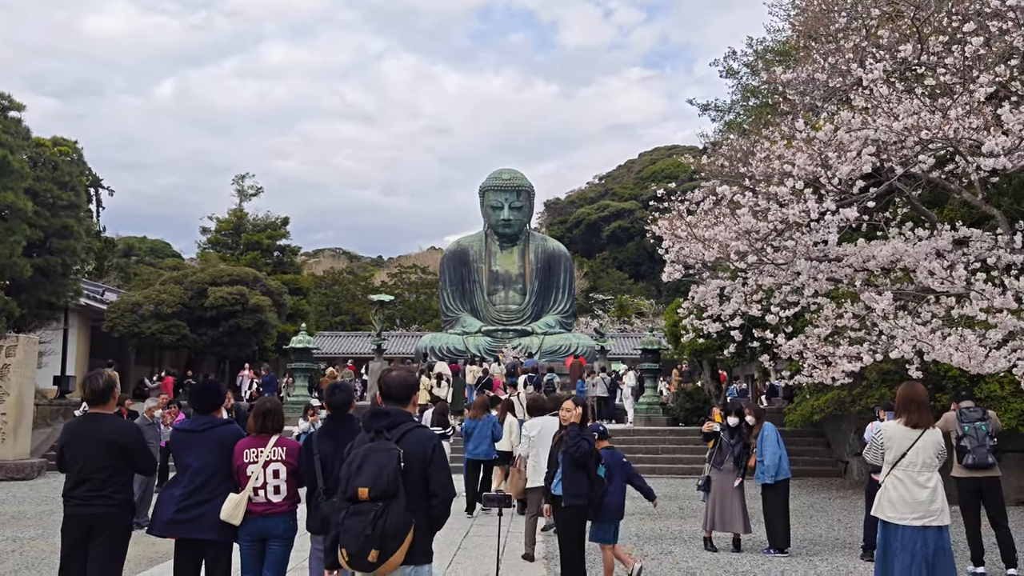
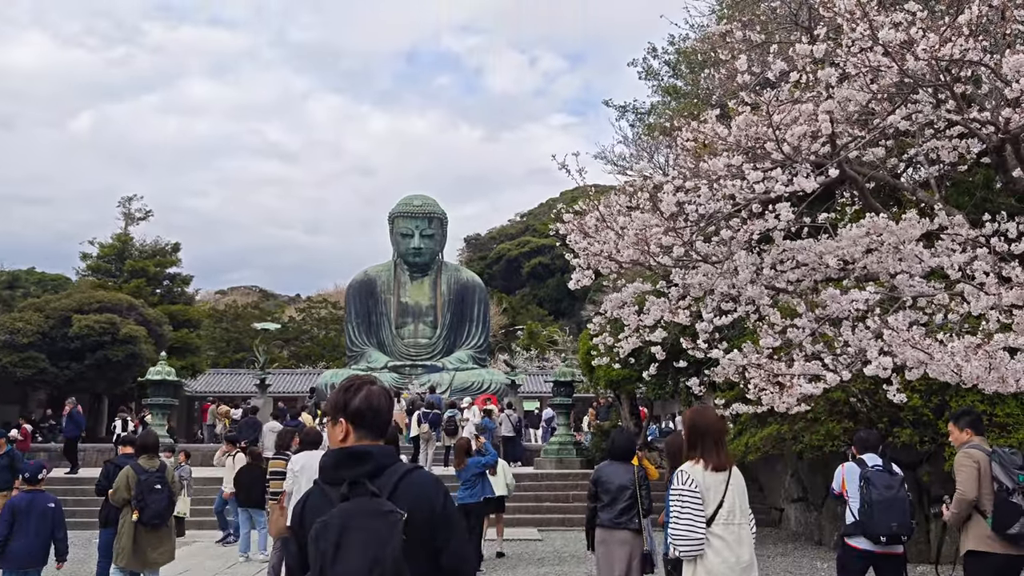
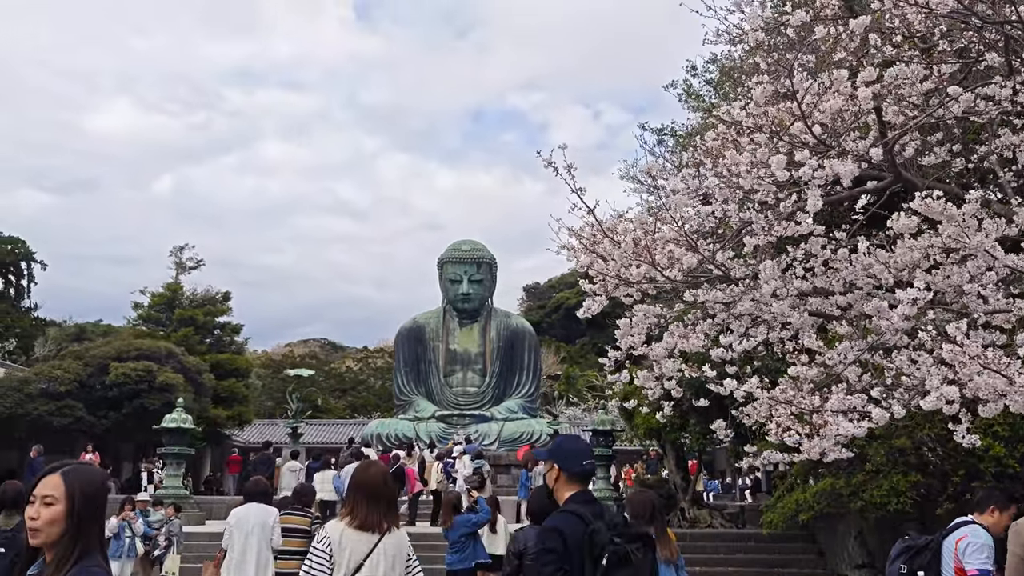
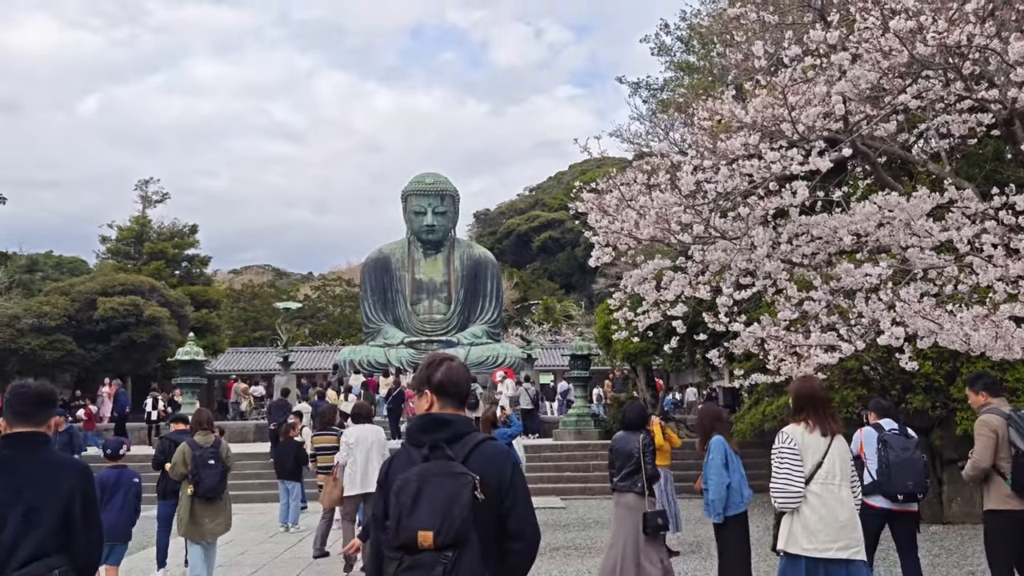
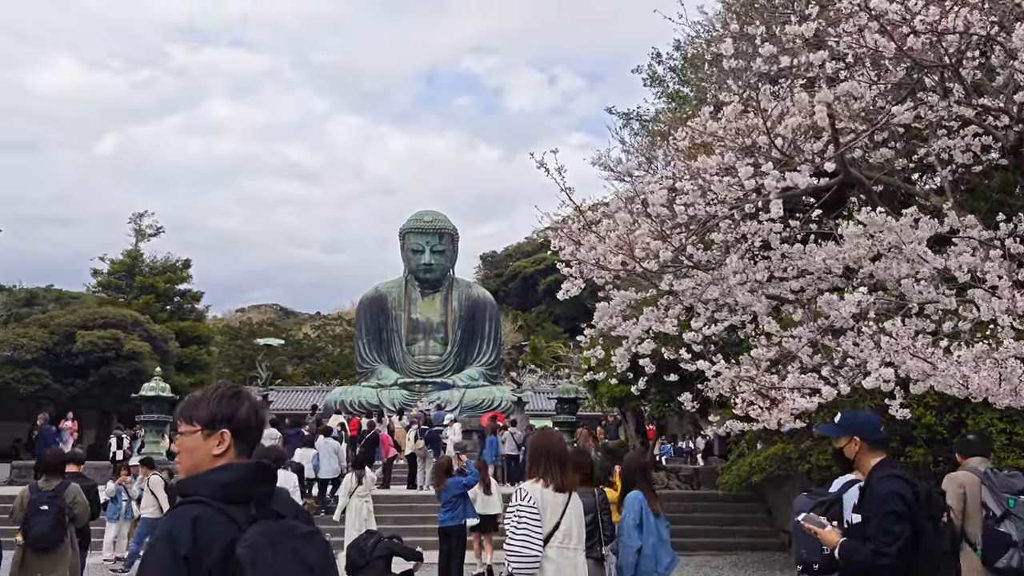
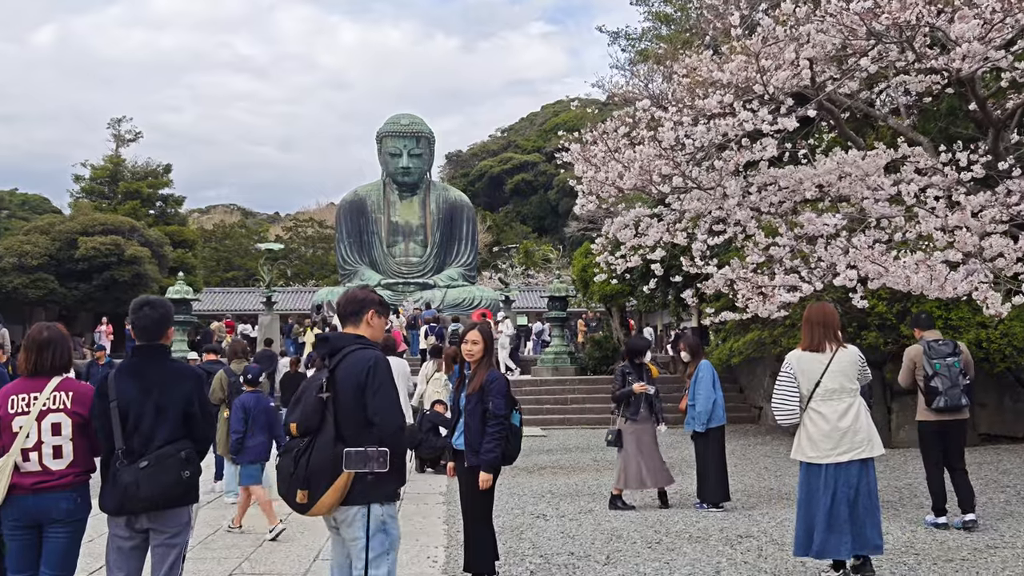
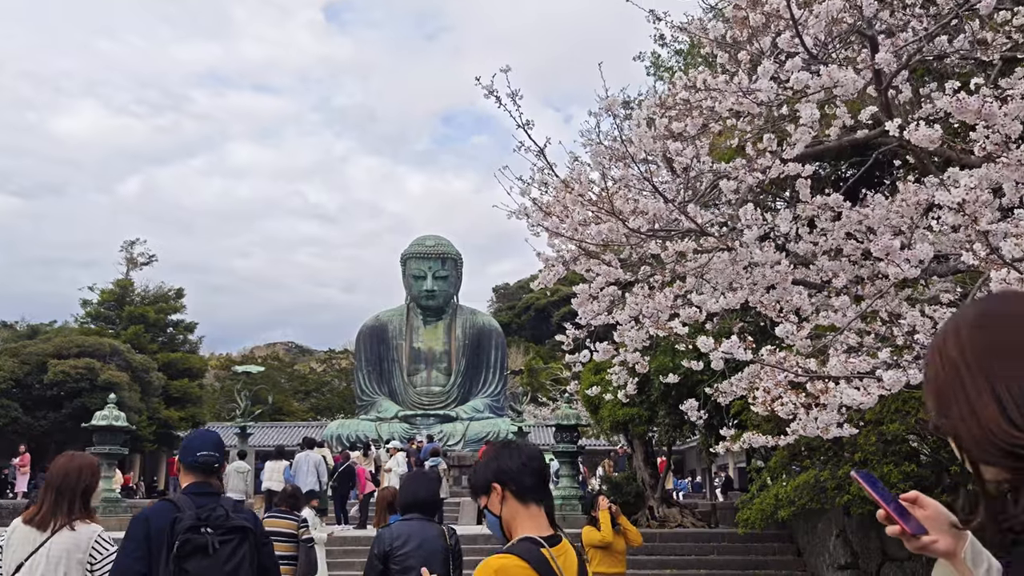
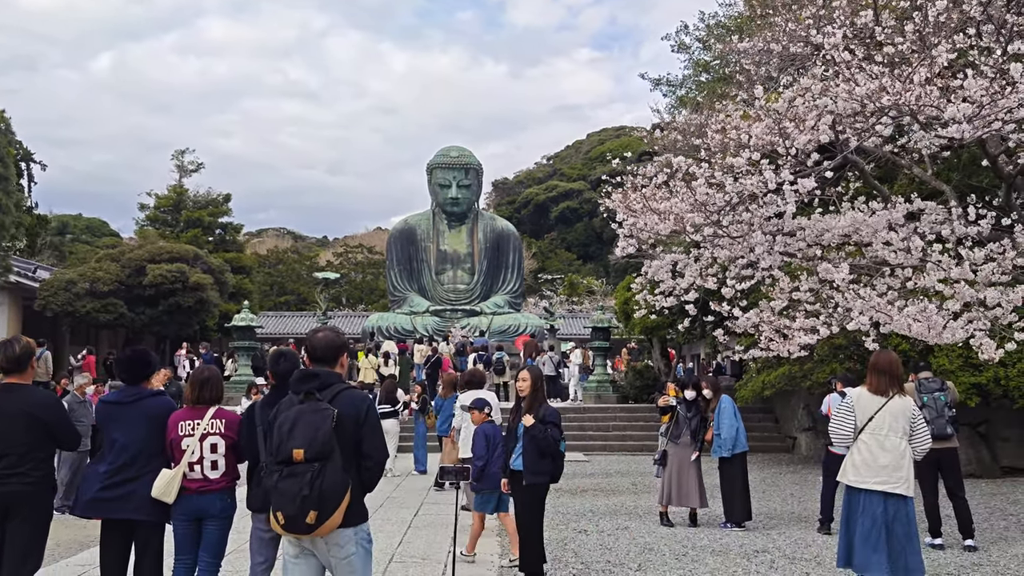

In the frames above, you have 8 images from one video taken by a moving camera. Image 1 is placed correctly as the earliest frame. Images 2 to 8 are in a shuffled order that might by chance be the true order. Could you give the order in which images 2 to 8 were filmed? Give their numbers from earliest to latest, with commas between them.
8, 6, 4, 2, 5, 3, 7
